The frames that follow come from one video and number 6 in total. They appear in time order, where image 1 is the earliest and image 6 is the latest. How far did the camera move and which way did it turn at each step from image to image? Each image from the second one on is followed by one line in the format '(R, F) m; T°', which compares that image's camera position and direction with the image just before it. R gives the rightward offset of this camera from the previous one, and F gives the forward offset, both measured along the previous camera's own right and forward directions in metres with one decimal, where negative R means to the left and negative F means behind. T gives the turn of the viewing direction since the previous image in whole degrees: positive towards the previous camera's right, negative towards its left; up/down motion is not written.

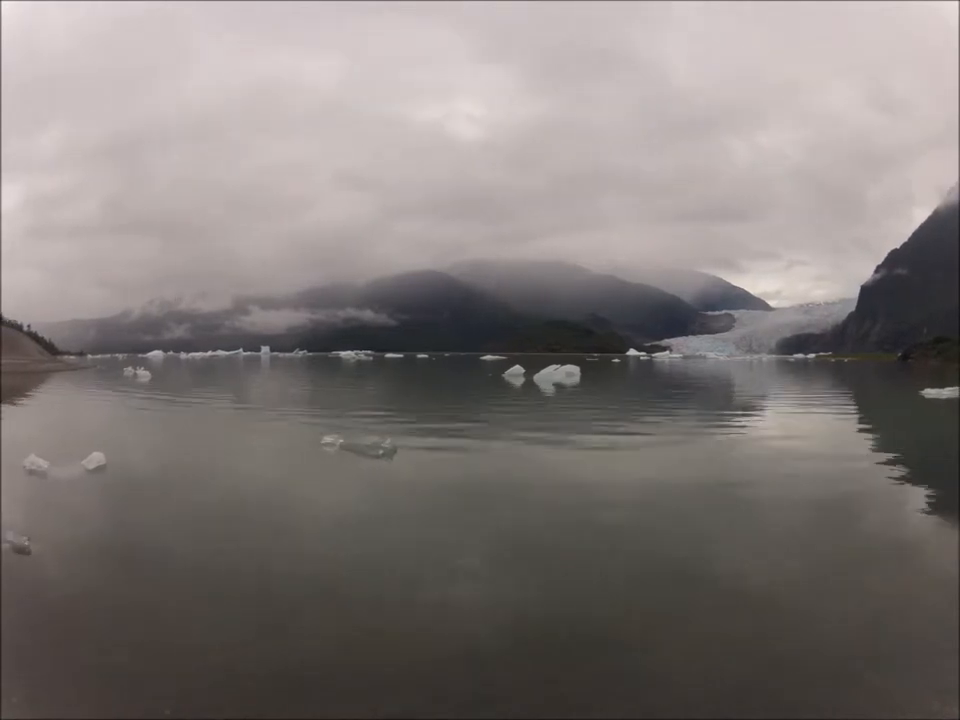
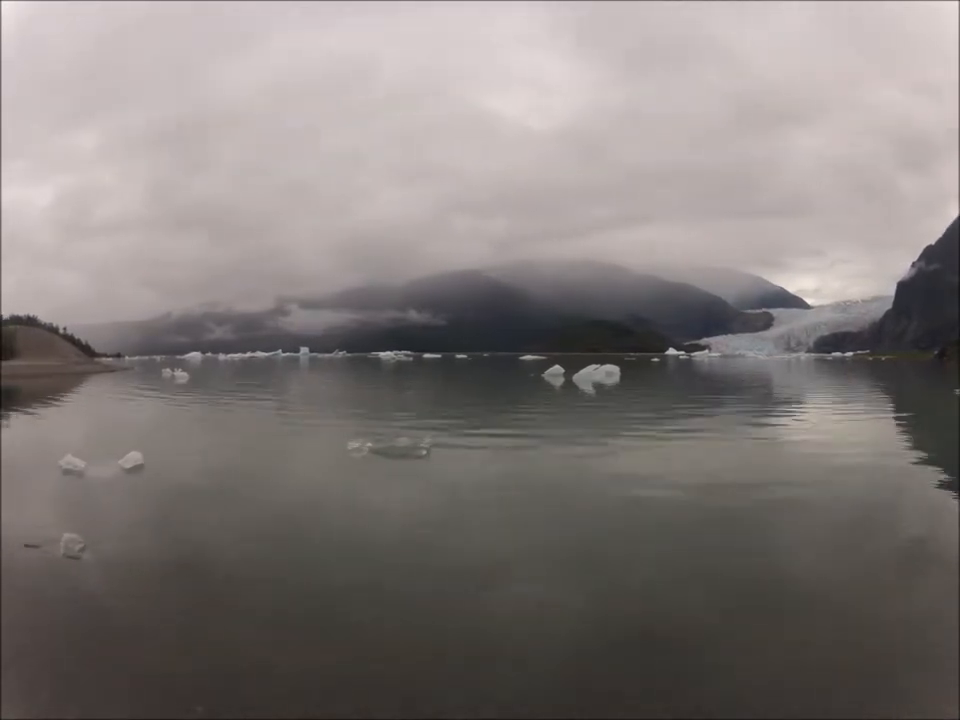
(-0.5, +0.1) m; -1°
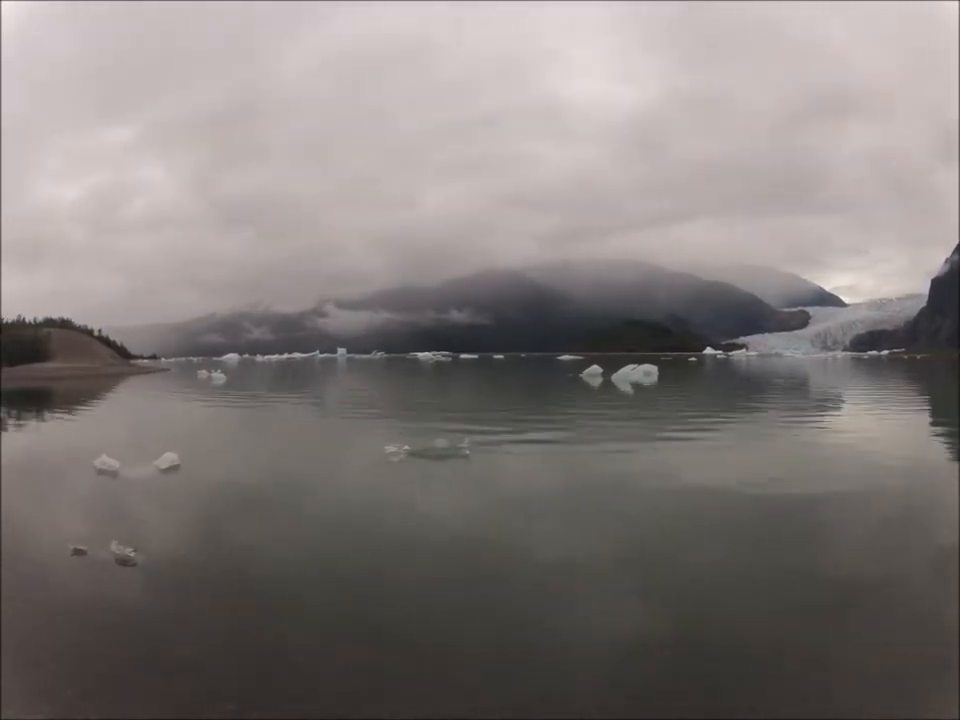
(-0.5, 0.0) m; -1°
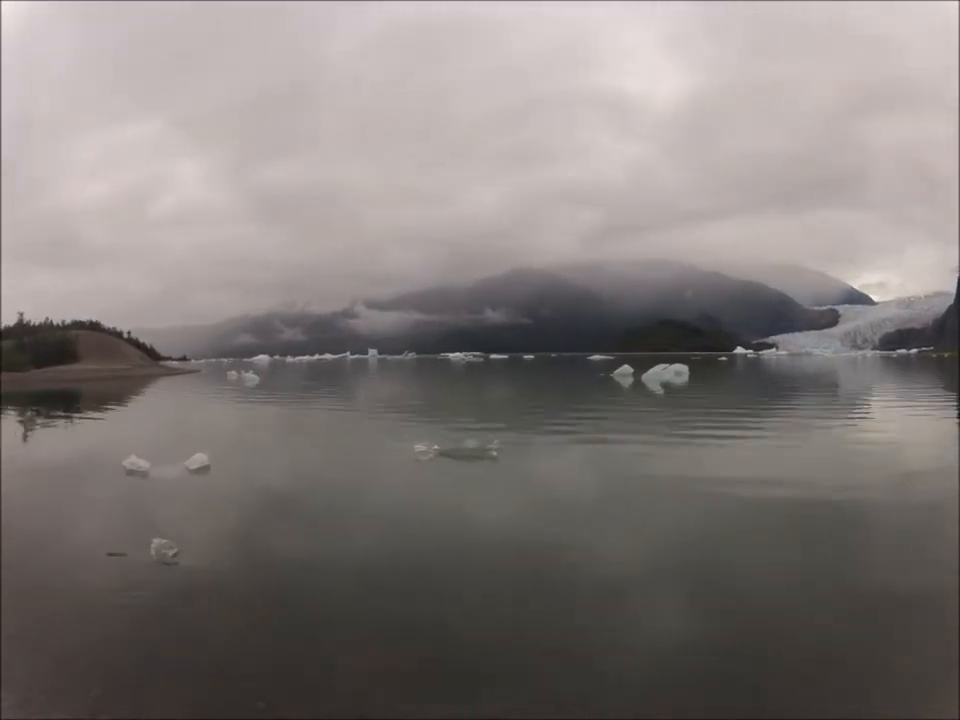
(-0.4, 0.0) m; -1°
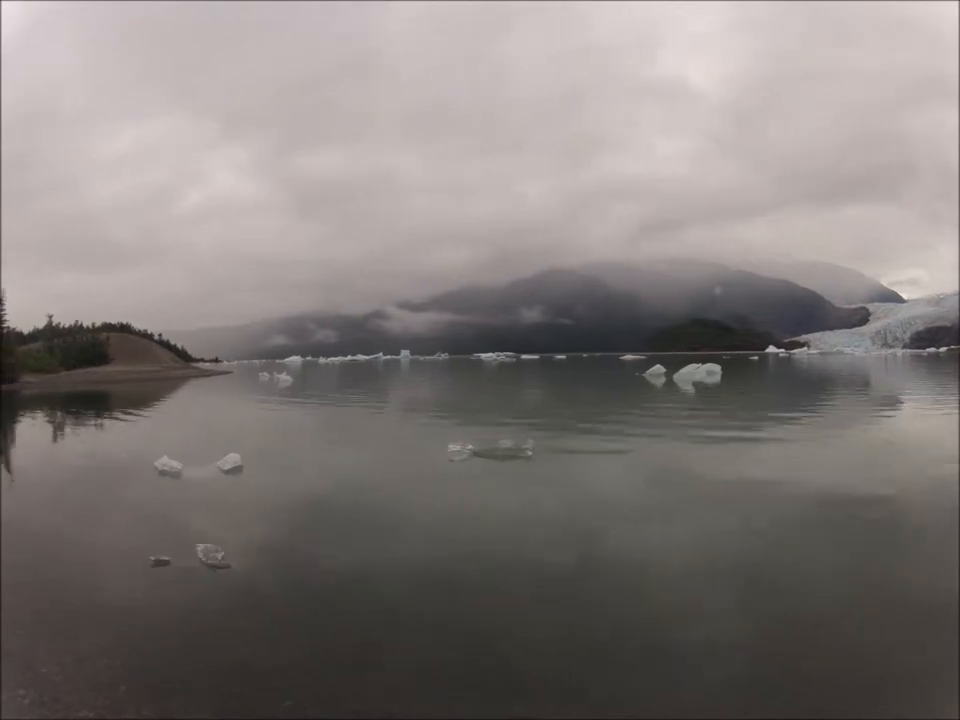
(-0.4, -0.1) m; -1°
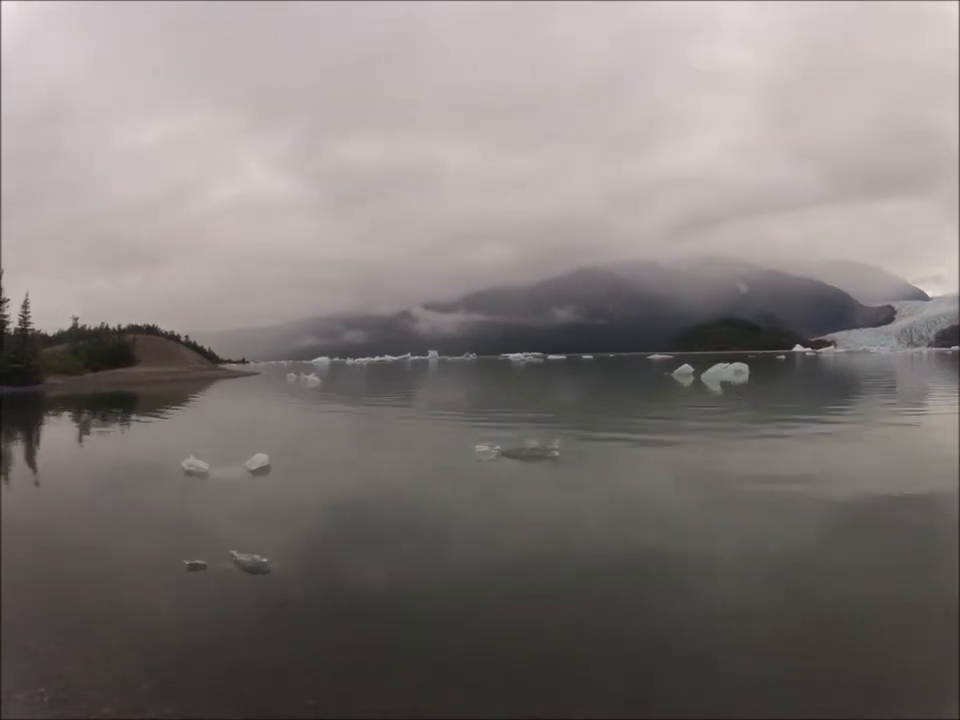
(-0.4, -0.1) m; -1°
